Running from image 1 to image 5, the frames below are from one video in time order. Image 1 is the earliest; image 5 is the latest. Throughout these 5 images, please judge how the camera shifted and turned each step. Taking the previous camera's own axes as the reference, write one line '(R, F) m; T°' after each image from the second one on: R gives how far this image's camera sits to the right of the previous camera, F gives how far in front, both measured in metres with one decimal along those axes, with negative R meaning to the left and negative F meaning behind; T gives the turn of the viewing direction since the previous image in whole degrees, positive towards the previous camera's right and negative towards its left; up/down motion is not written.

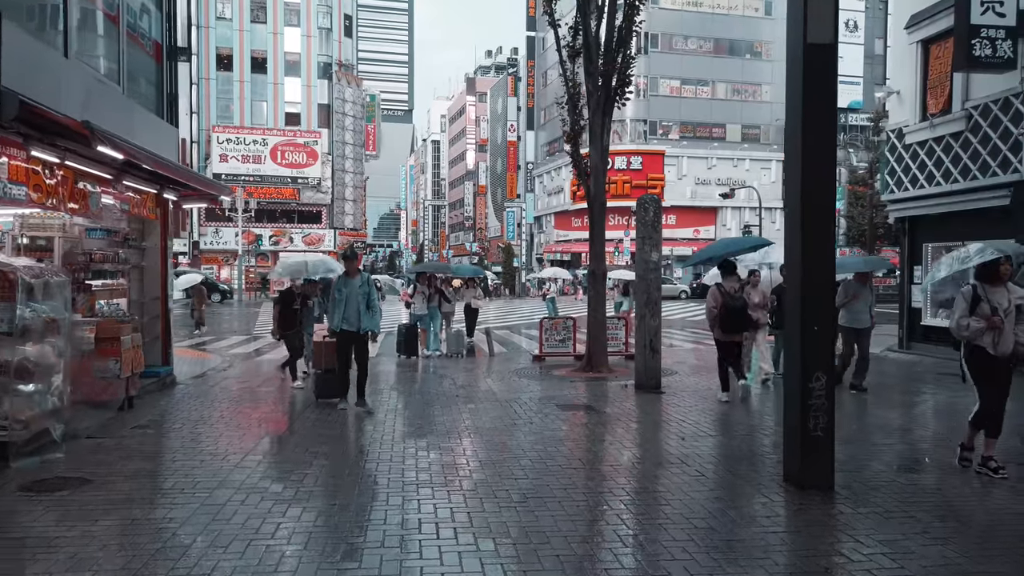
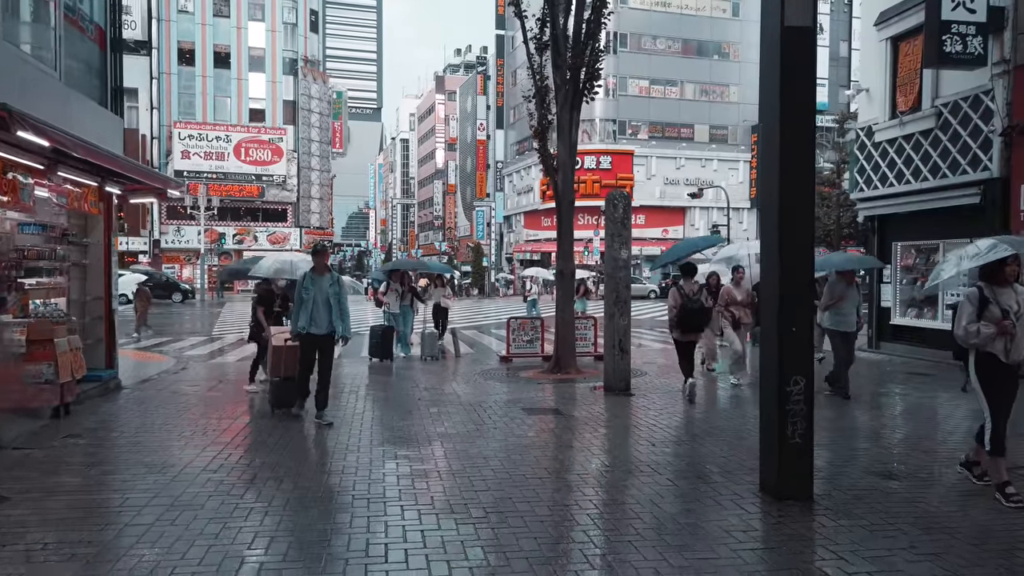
(+0.1, +0.4) m; +2°
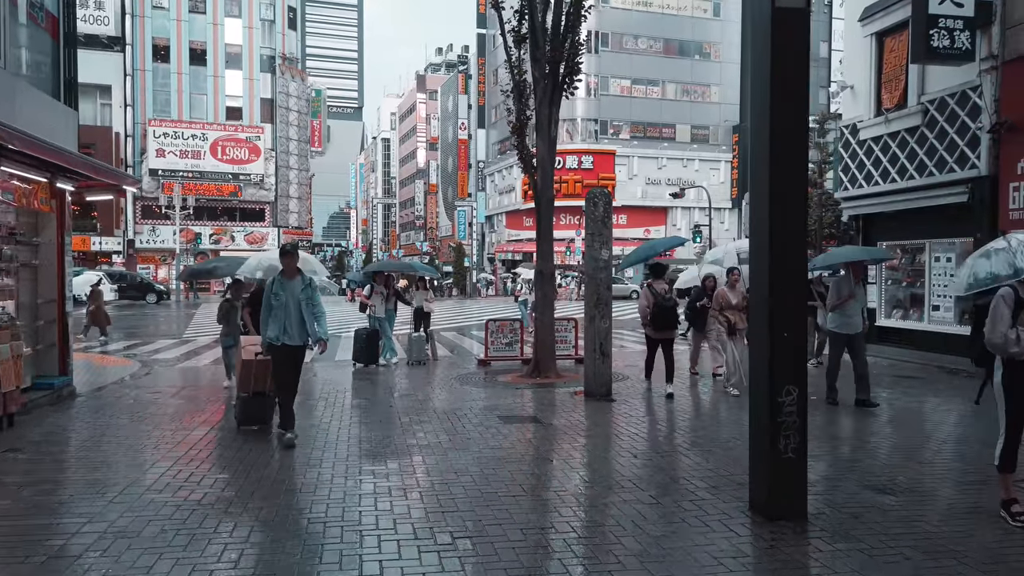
(+0.1, +0.4) m; +1°
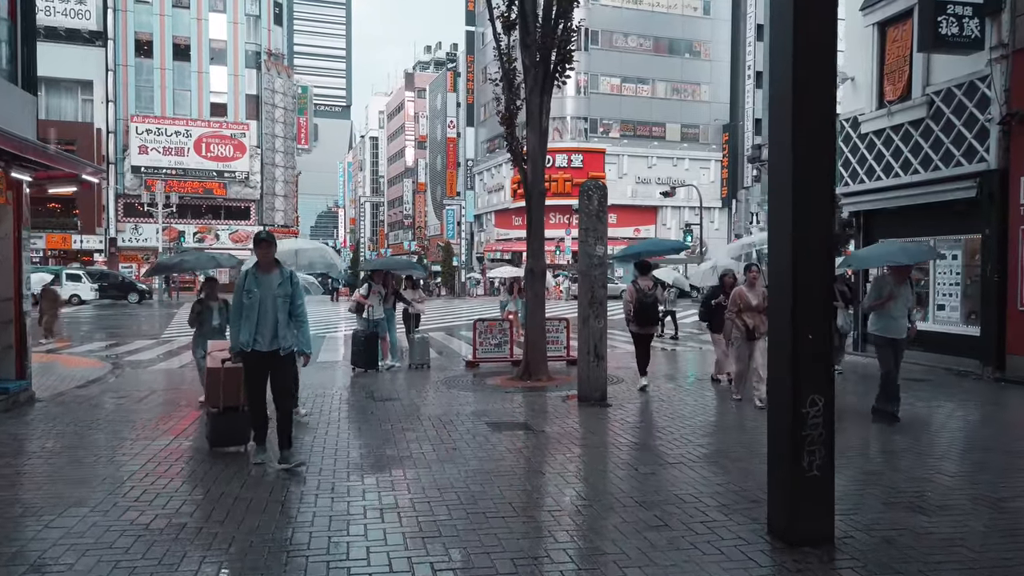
(0.0, +0.6) m; +1°
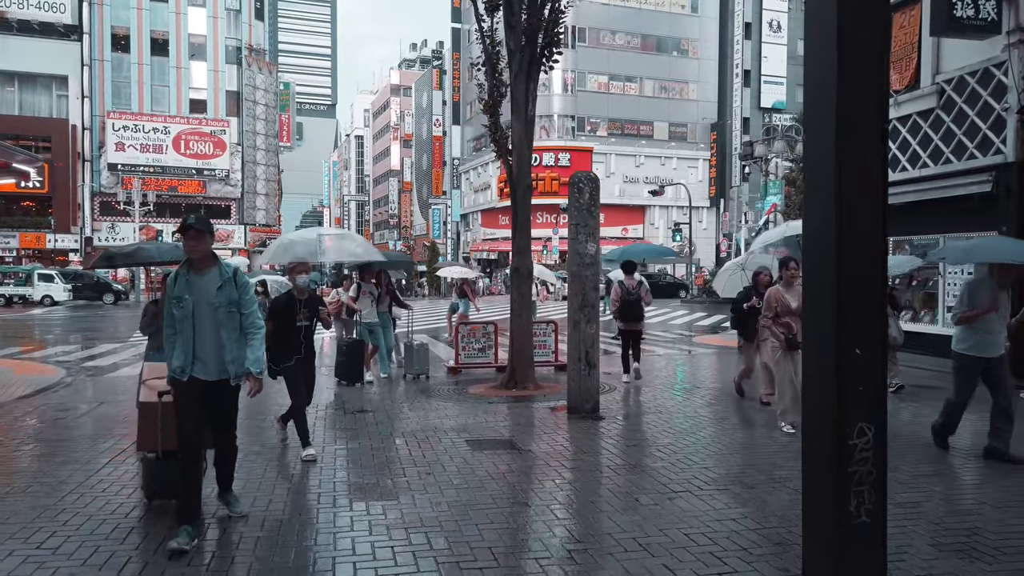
(0.0, +0.9) m; +1°
